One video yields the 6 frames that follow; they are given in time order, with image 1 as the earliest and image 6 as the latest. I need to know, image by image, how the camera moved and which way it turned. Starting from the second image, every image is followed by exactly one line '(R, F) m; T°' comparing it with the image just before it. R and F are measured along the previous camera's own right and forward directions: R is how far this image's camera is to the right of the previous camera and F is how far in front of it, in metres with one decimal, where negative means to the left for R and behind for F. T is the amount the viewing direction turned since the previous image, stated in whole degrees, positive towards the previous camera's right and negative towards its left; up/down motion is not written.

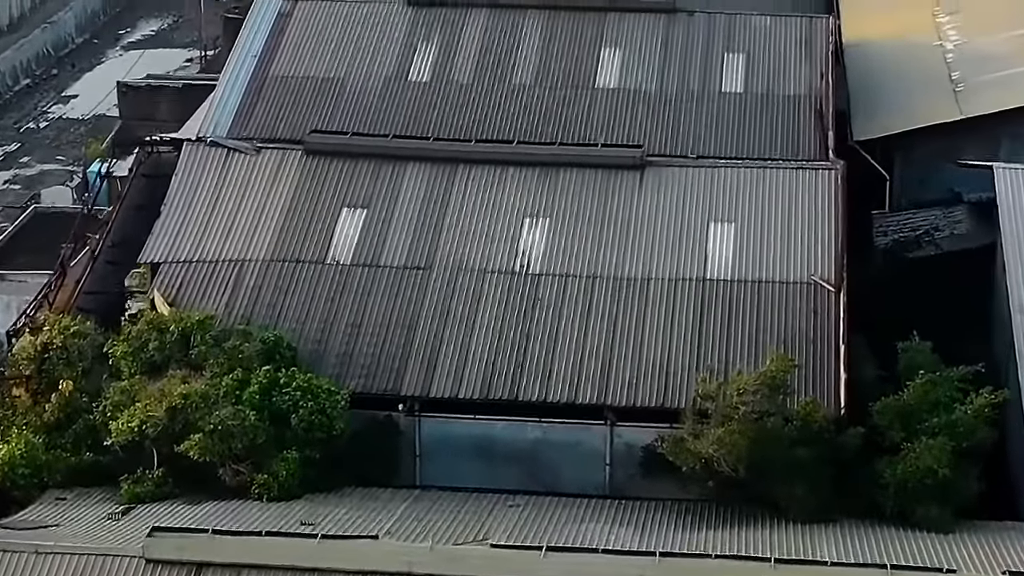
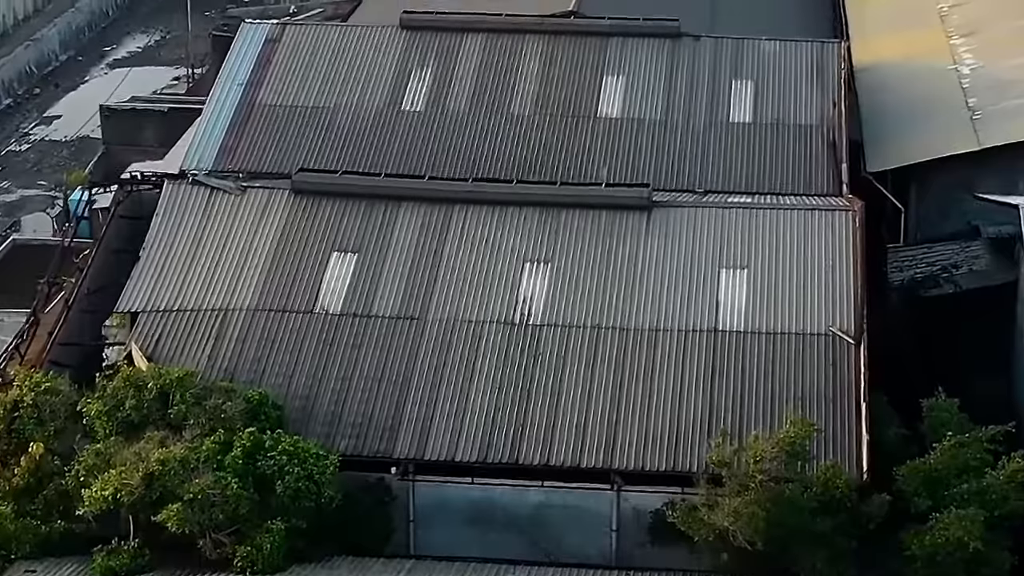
(0.0, +1.1) m; 0°
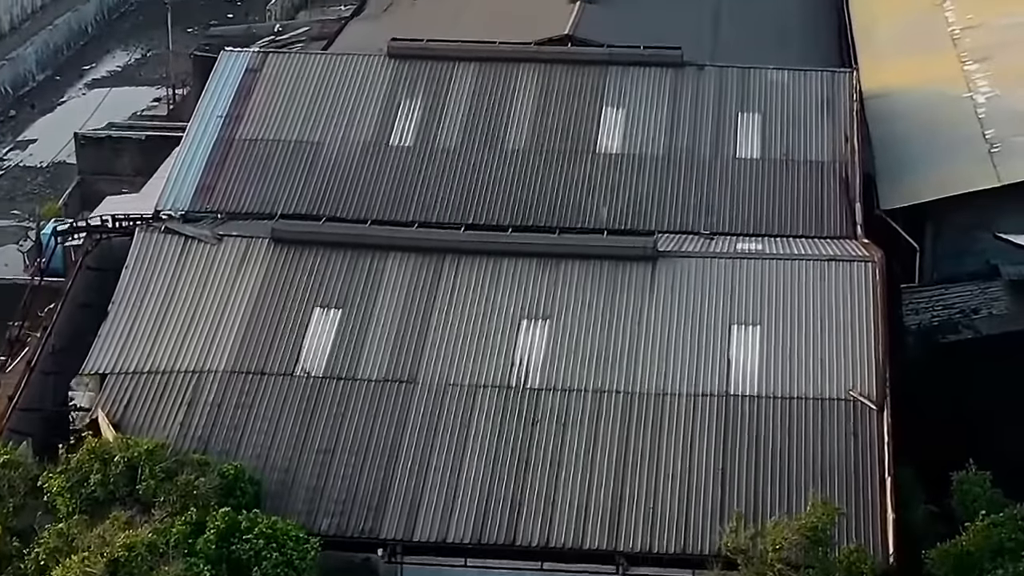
(0.0, +1.3) m; 0°
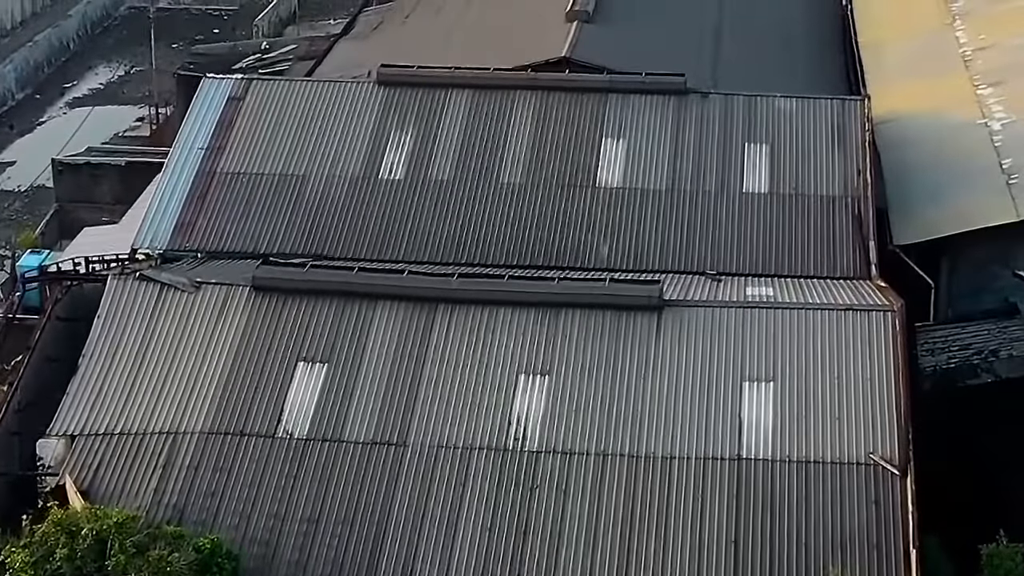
(0.0, +1.1) m; 0°
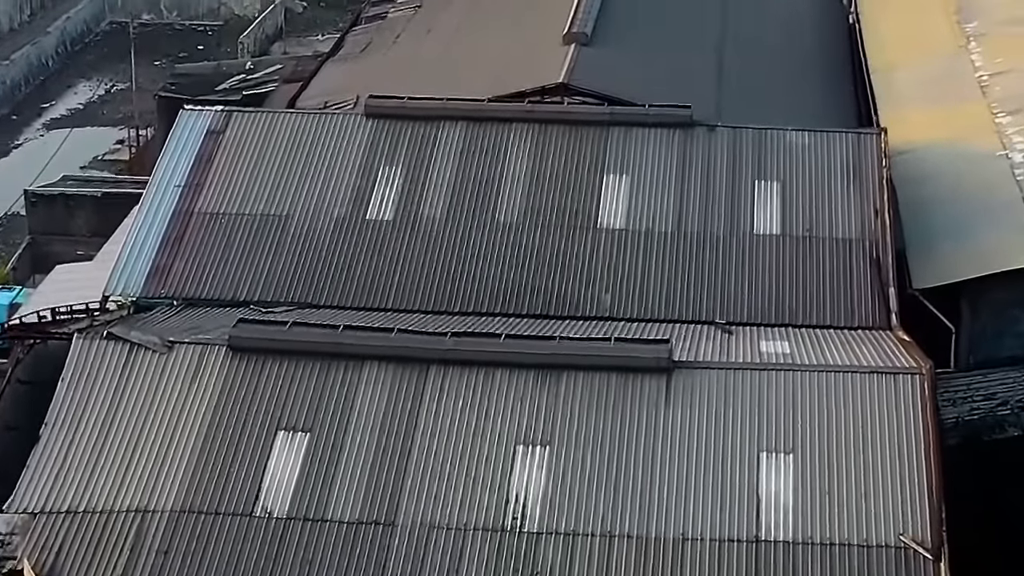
(0.0, +1.3) m; 0°
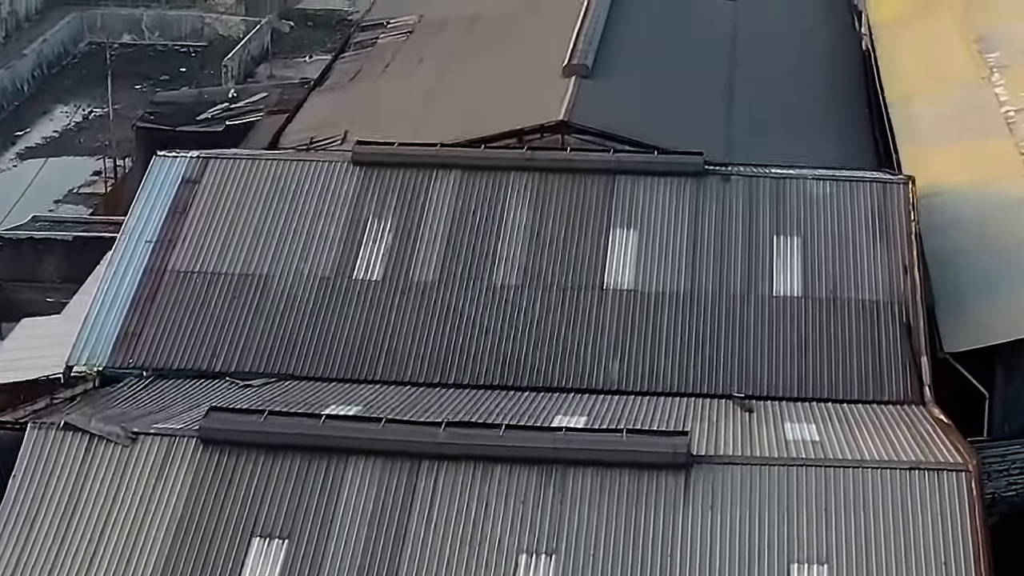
(-0.1, +1.6) m; 0°
